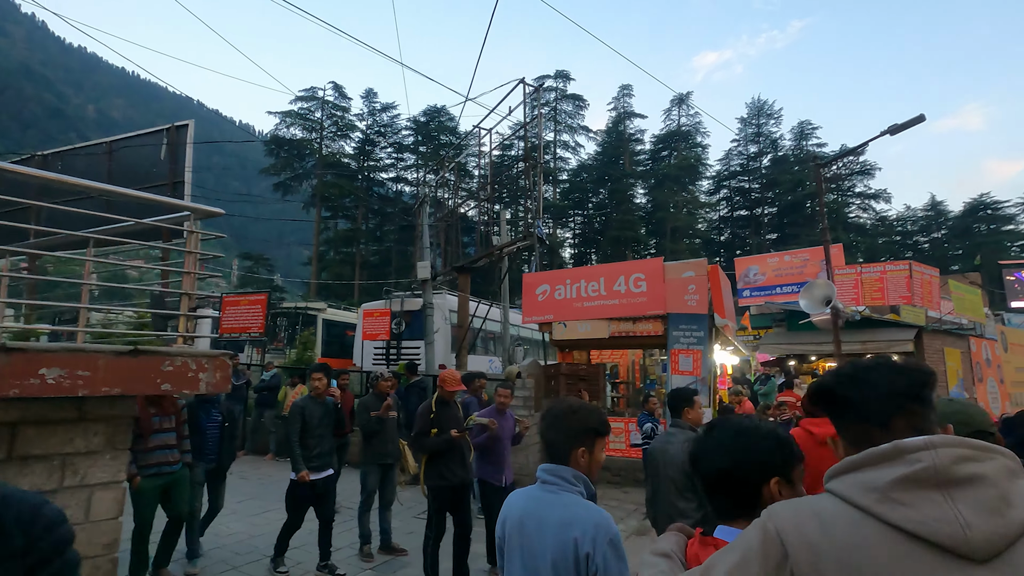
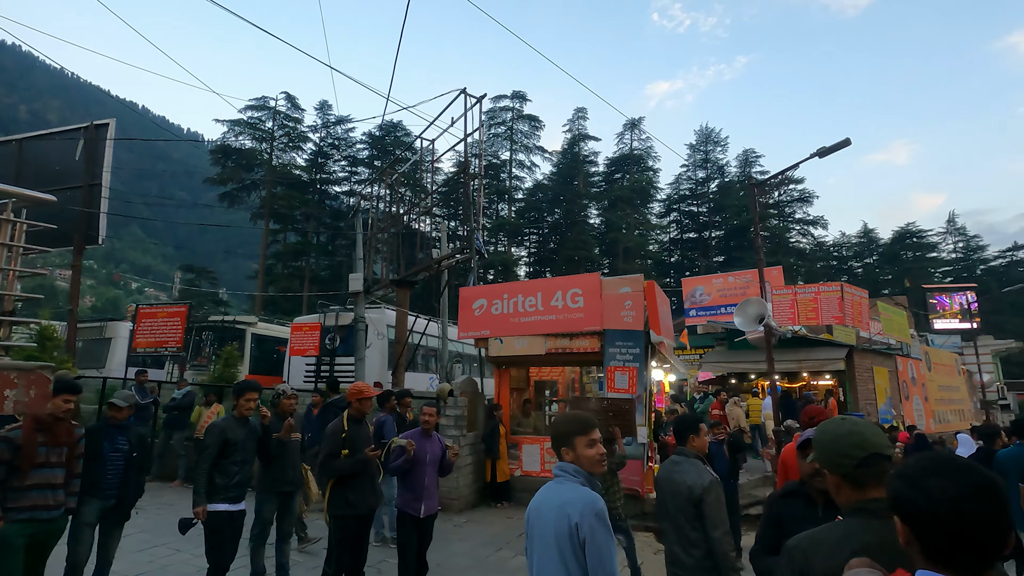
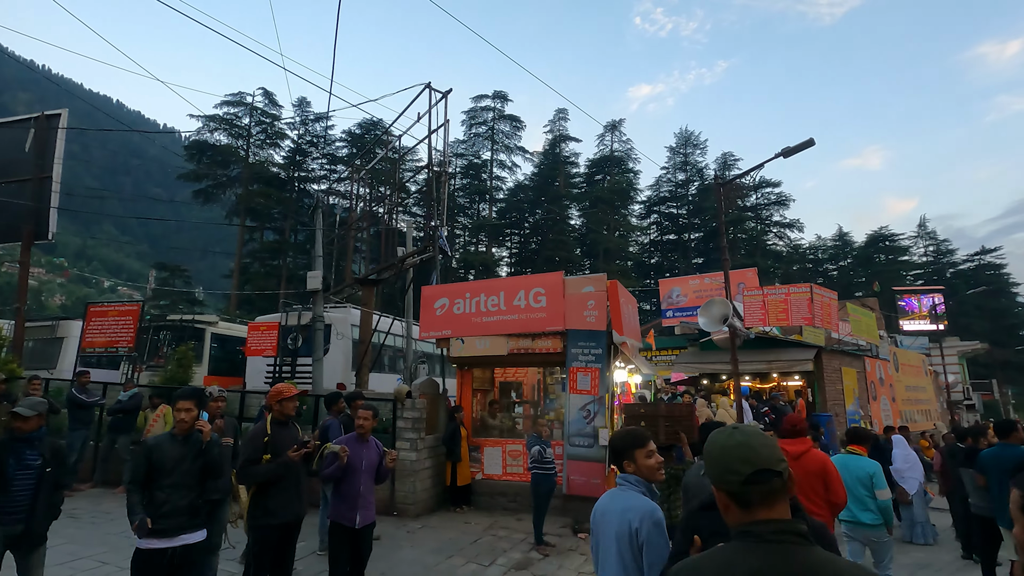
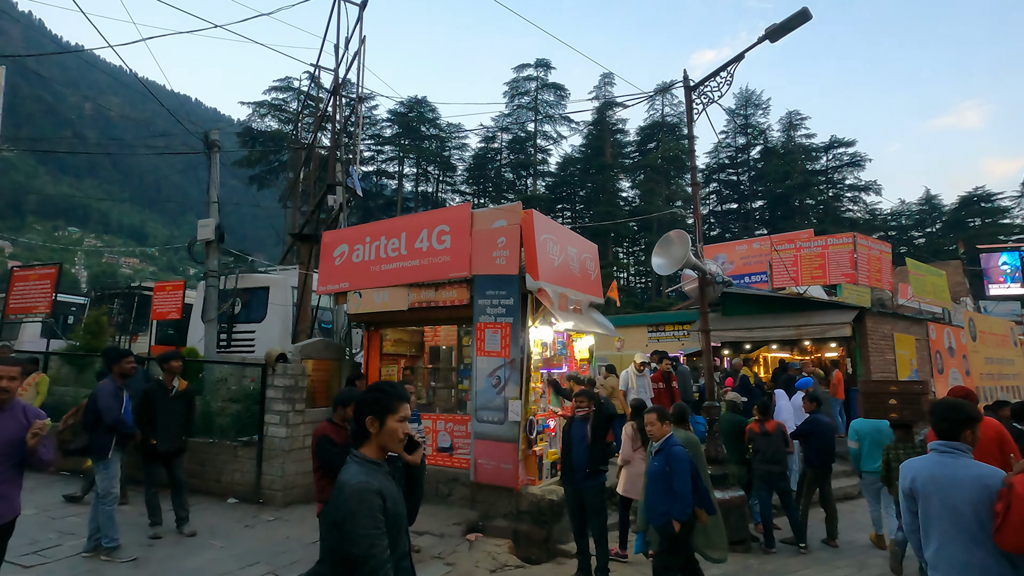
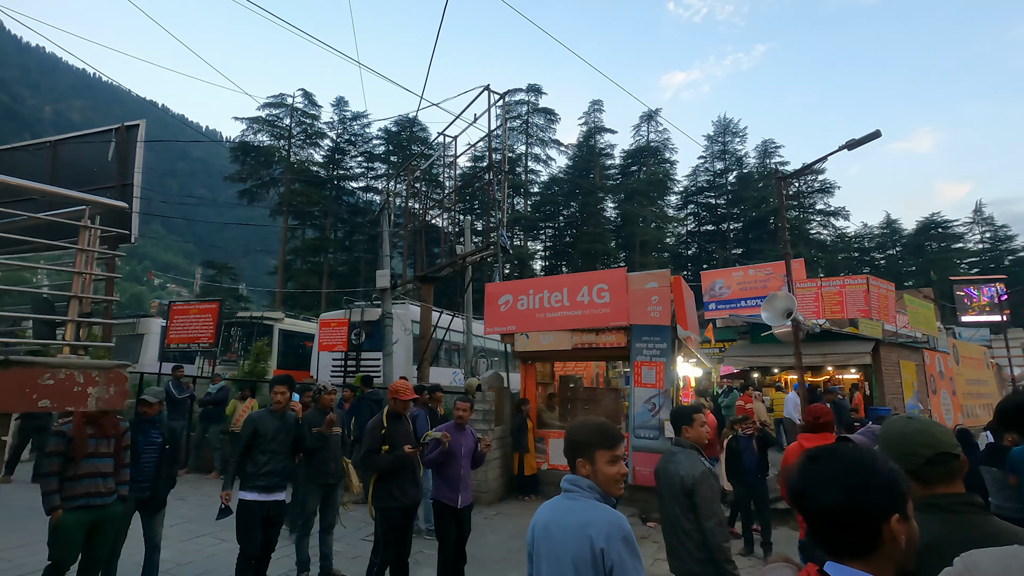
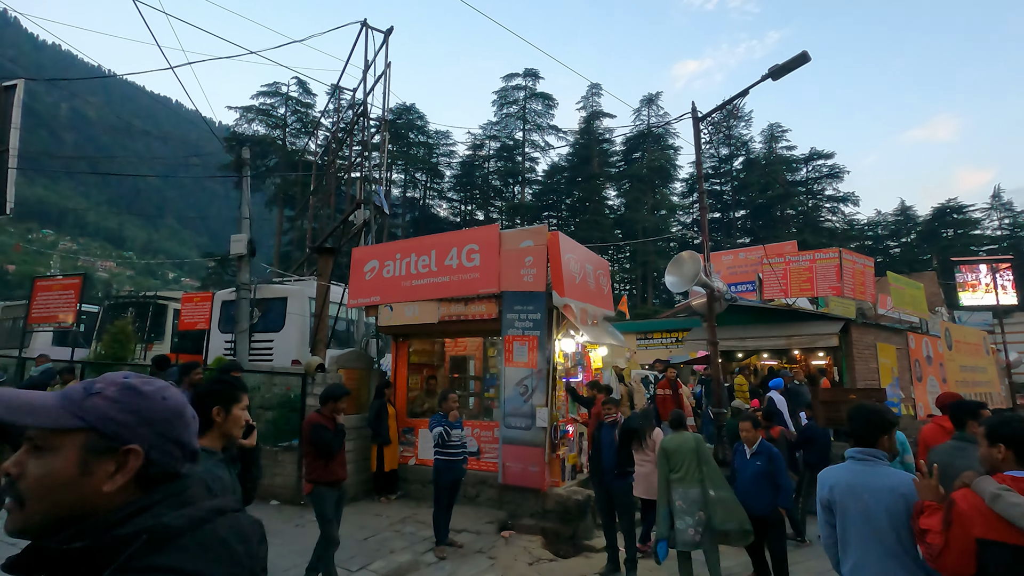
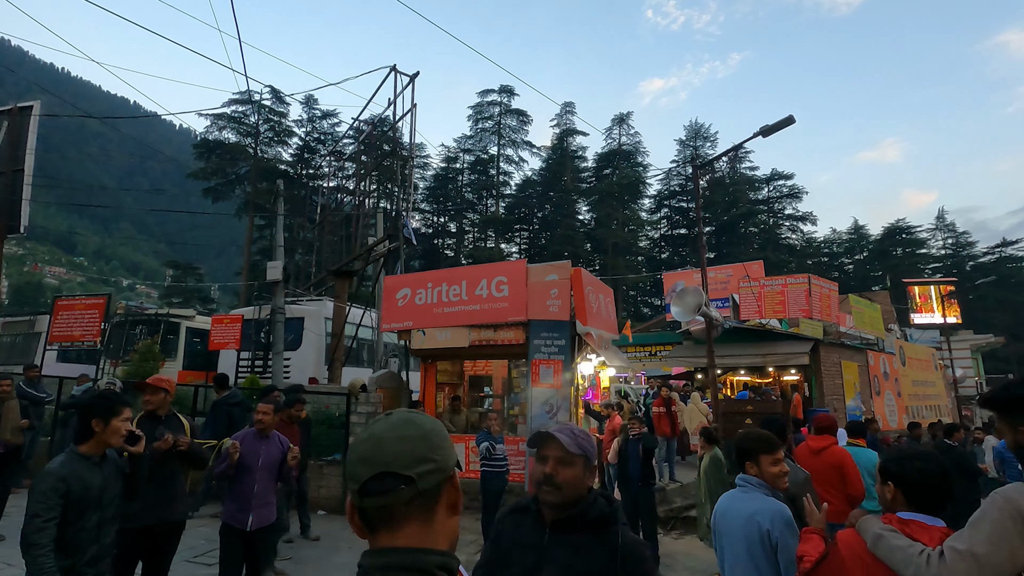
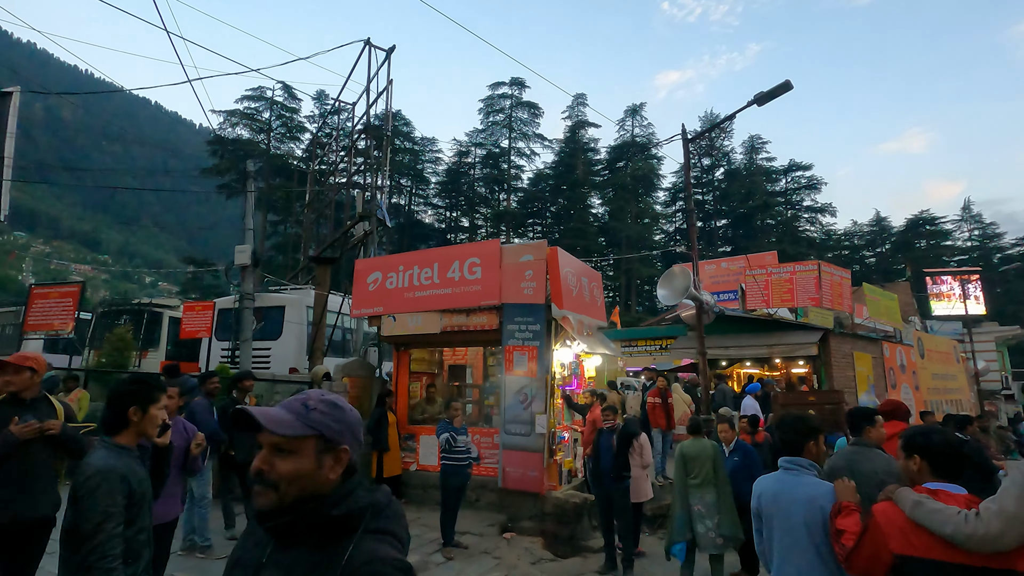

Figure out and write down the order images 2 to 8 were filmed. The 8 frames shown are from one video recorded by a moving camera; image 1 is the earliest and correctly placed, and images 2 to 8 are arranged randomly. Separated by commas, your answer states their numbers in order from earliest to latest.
5, 2, 3, 7, 8, 6, 4
